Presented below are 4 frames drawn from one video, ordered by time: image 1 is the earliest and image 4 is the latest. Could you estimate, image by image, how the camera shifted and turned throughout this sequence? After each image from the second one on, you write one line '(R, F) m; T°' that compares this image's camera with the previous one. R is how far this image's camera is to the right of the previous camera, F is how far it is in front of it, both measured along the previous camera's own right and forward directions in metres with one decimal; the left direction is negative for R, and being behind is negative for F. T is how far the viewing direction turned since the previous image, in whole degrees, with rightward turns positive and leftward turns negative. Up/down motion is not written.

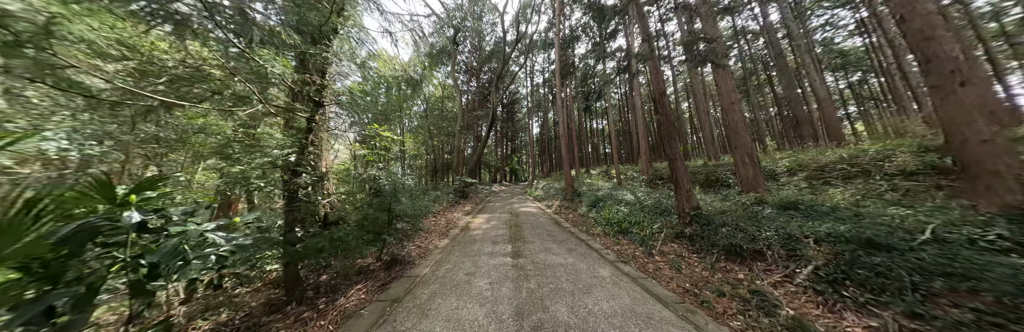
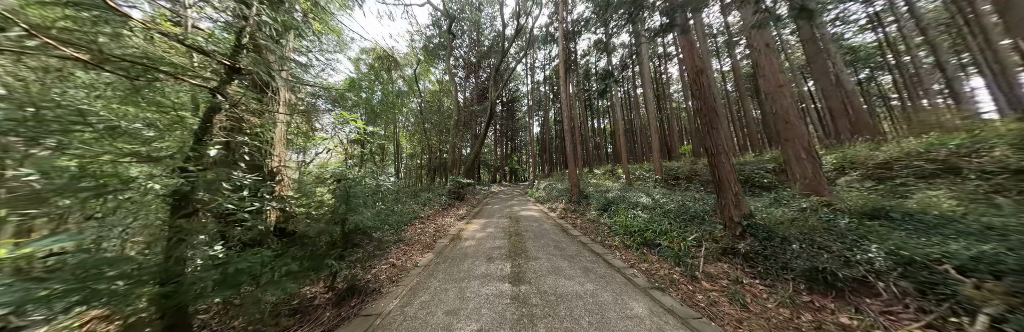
(0.0, +1.0) m; 0°
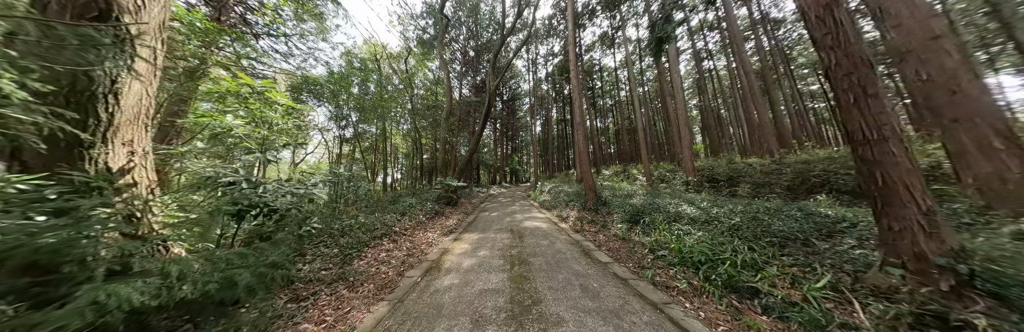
(0.0, +1.6) m; 0°
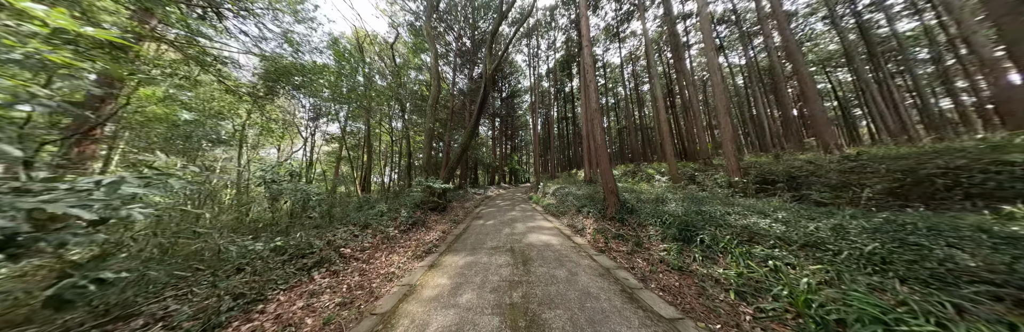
(0.0, +1.5) m; 0°
